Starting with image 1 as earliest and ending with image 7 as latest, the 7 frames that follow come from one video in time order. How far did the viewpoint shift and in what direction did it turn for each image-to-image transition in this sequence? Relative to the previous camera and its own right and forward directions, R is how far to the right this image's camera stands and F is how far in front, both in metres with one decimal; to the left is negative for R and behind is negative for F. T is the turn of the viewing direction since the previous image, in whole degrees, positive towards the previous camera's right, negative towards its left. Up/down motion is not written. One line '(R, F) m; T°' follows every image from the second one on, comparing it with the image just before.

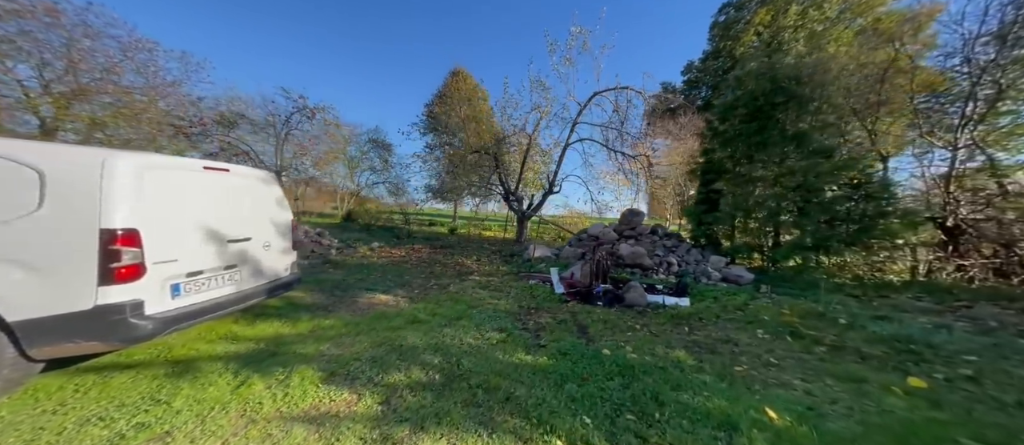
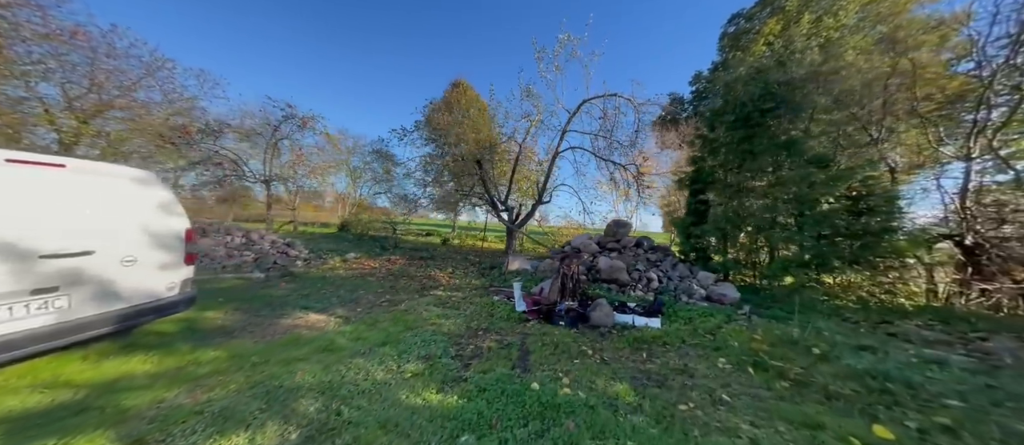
(+0.7, +0.3) m; -1°
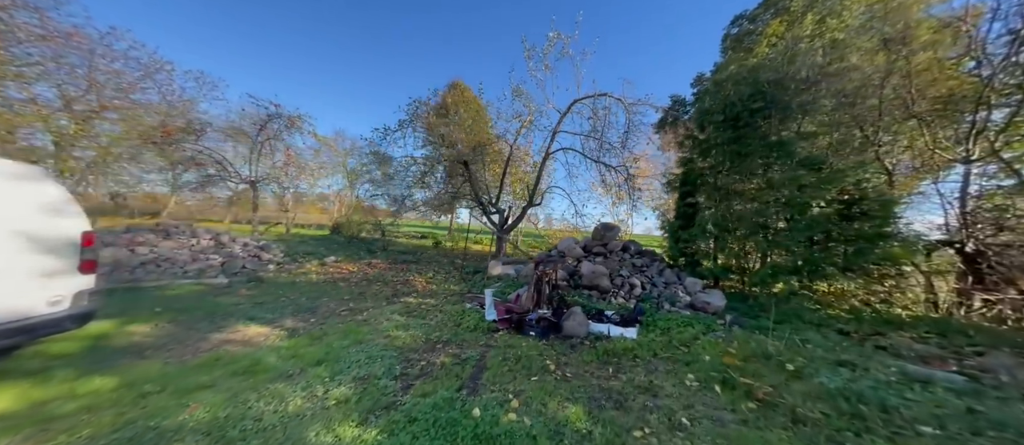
(+0.4, +0.2) m; 0°
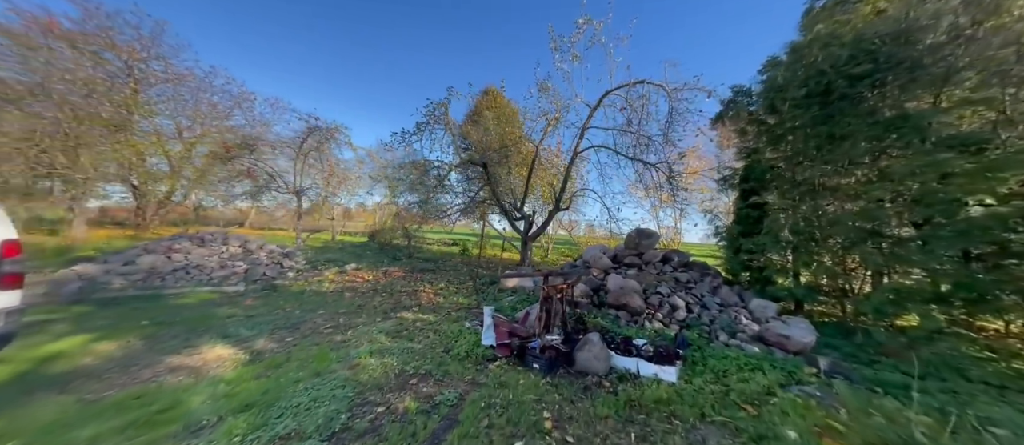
(+0.4, +0.7) m; -8°
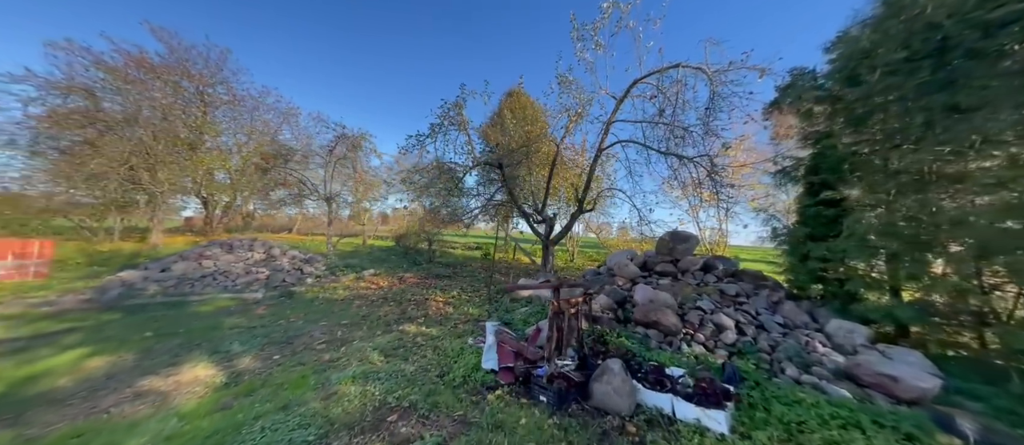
(+0.3, +0.5) m; -6°
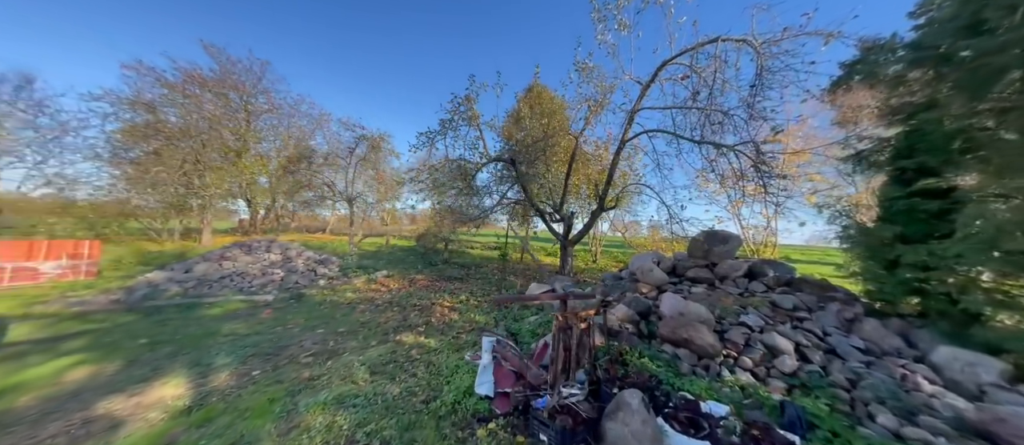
(+0.2, +0.4) m; -5°
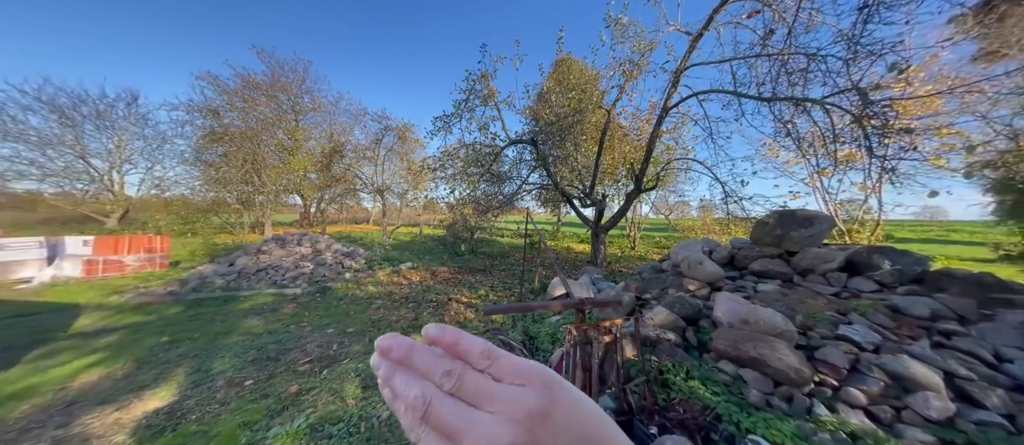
(+0.3, +0.6) m; -8°
